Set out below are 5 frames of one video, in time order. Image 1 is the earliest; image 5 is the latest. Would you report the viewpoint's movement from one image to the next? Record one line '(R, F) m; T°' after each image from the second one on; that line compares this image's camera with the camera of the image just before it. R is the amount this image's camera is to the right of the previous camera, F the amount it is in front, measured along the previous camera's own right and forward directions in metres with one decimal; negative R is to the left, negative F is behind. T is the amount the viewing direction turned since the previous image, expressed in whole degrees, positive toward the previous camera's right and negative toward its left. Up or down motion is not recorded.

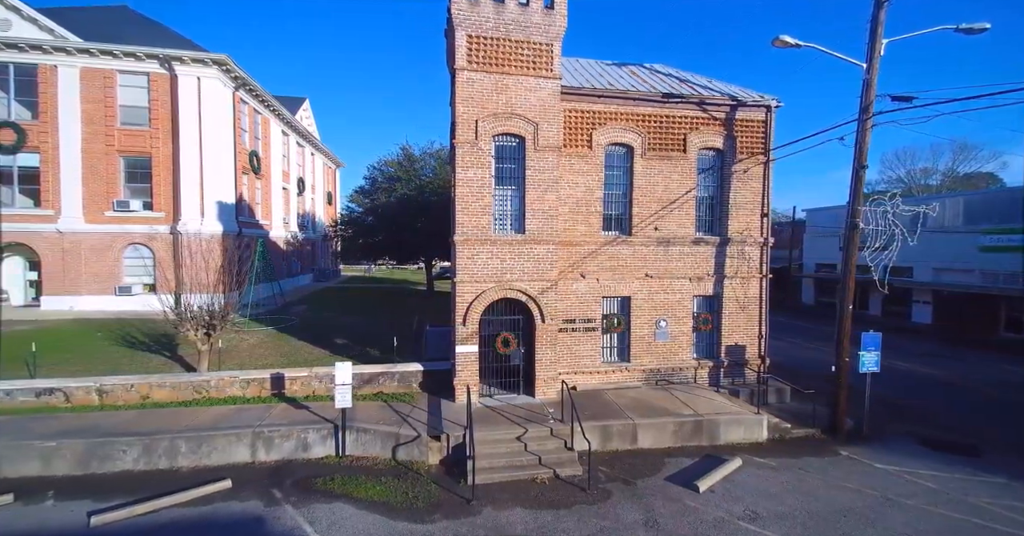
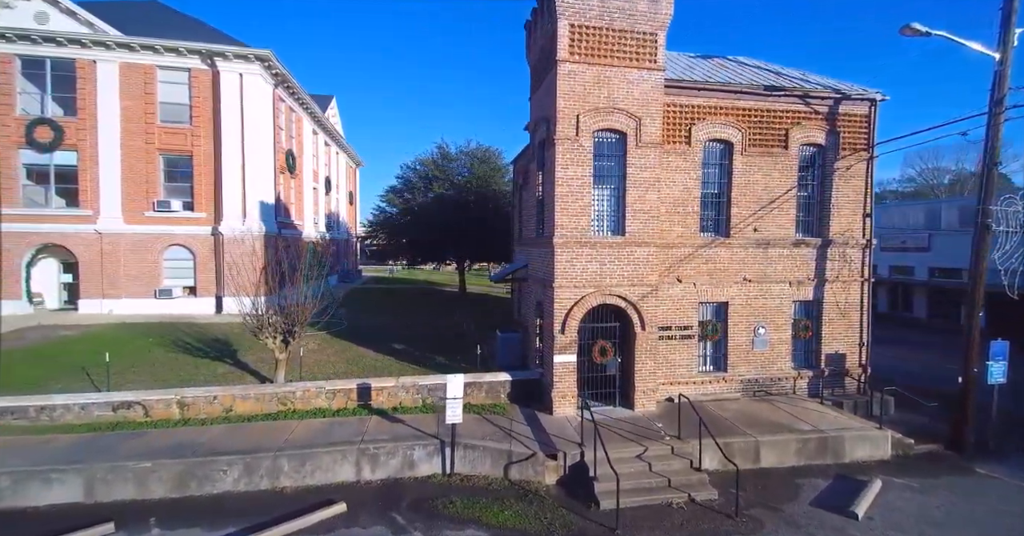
(-2.2, +0.7) m; 0°
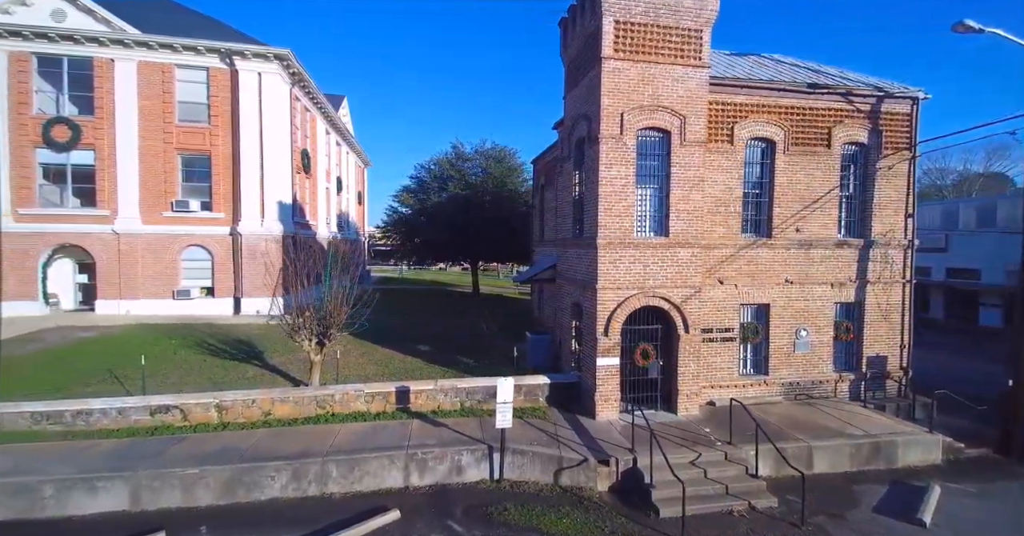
(-0.9, +0.2) m; 0°
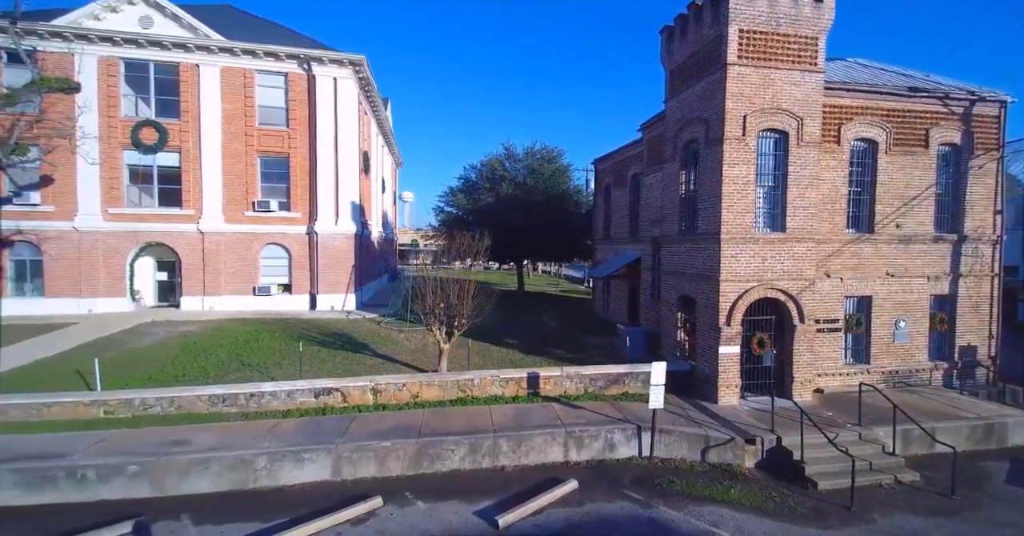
(-2.8, -0.7) m; 0°
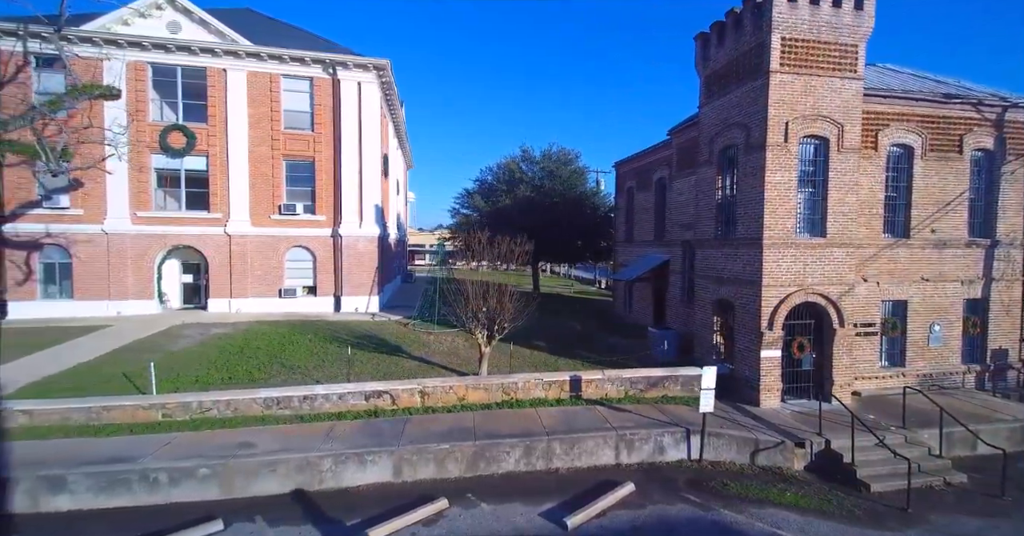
(-1.0, -0.2) m; 0°
